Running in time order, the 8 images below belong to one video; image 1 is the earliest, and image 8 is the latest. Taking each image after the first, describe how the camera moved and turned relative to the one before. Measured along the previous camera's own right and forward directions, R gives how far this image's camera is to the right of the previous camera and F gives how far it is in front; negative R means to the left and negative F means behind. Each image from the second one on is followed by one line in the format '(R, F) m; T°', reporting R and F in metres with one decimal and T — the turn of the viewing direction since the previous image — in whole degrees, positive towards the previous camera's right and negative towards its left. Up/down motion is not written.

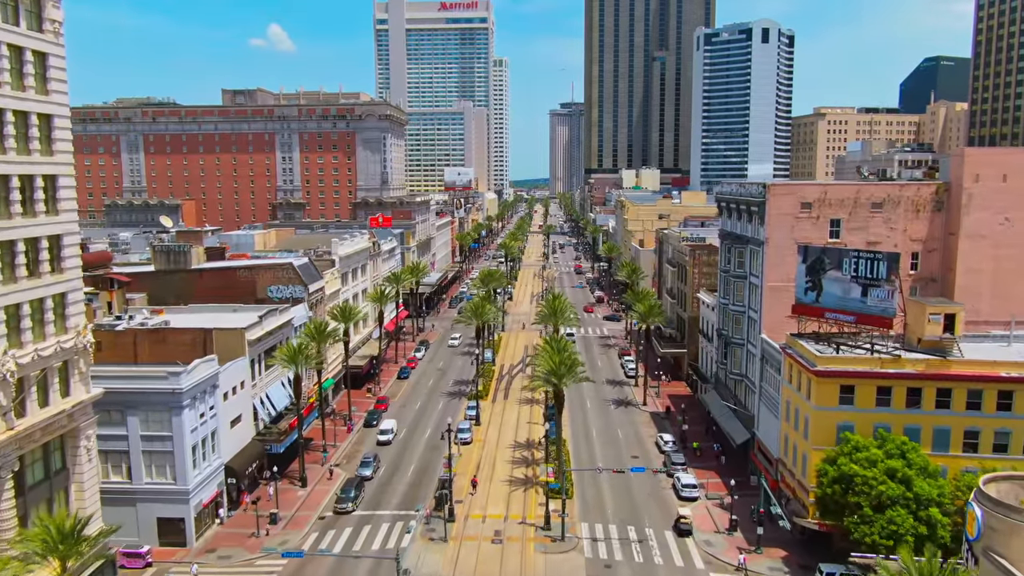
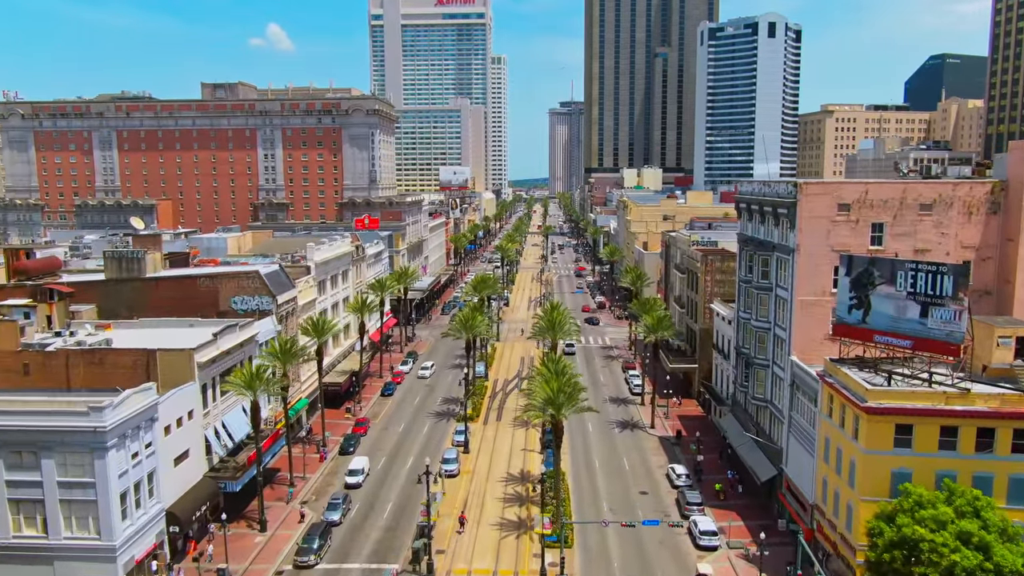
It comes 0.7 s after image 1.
(+0.5, +8.4) m; 0°
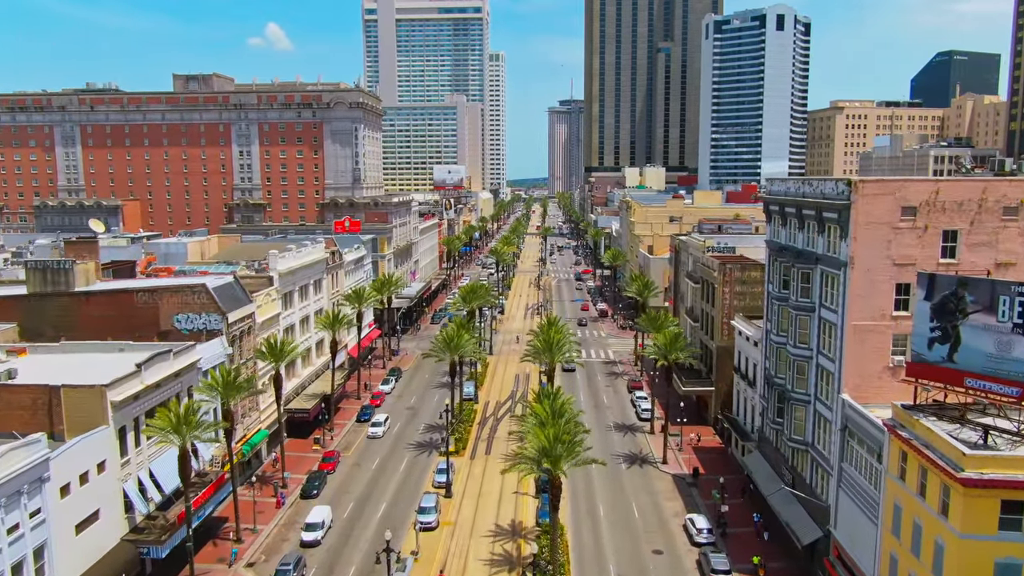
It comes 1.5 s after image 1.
(+0.7, +10.1) m; 0°
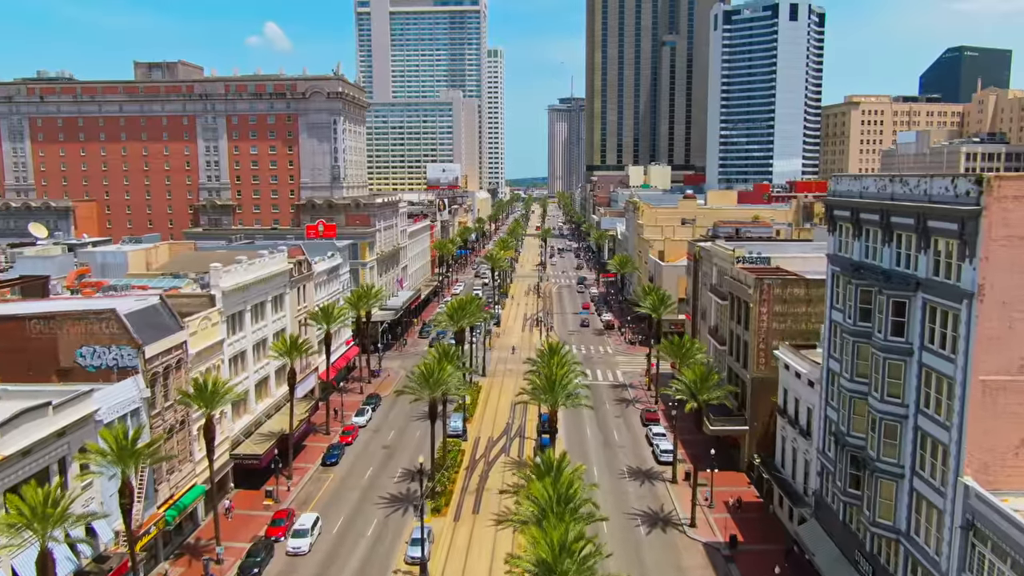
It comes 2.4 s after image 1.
(+0.4, +12.5) m; 0°
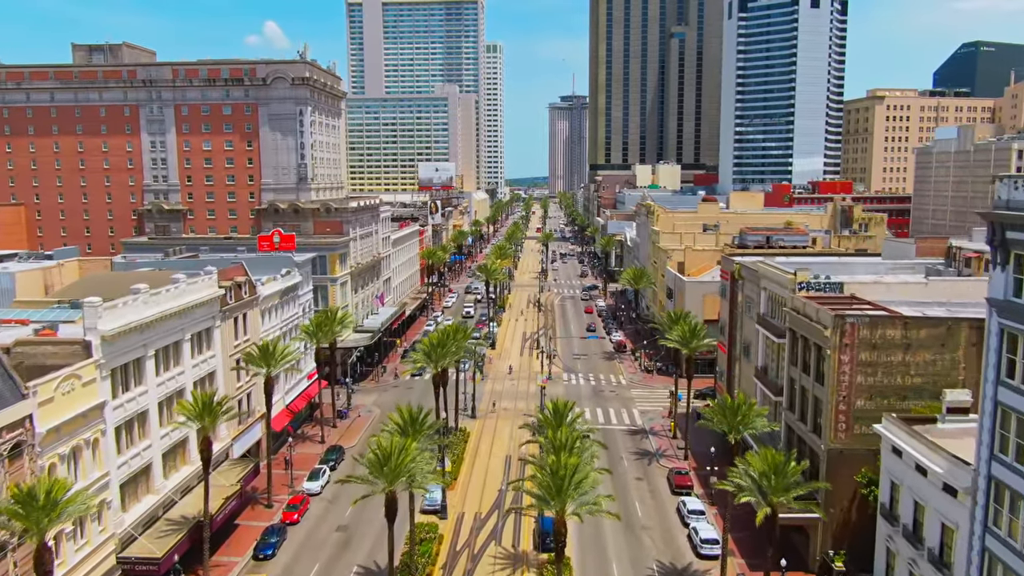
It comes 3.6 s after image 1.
(+0.5, +16.2) m; 0°
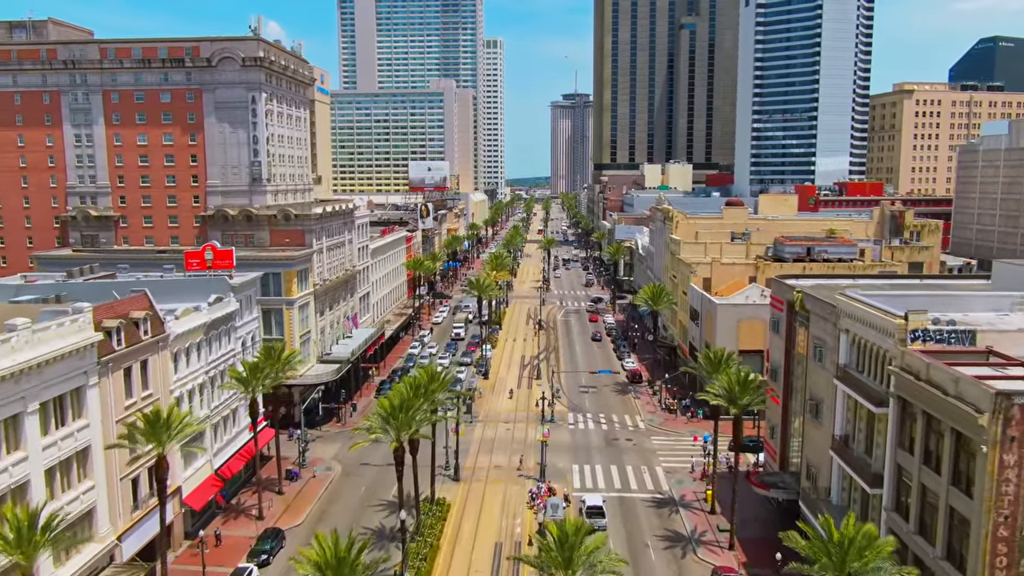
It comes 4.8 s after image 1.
(+0.6, +16.0) m; 0°
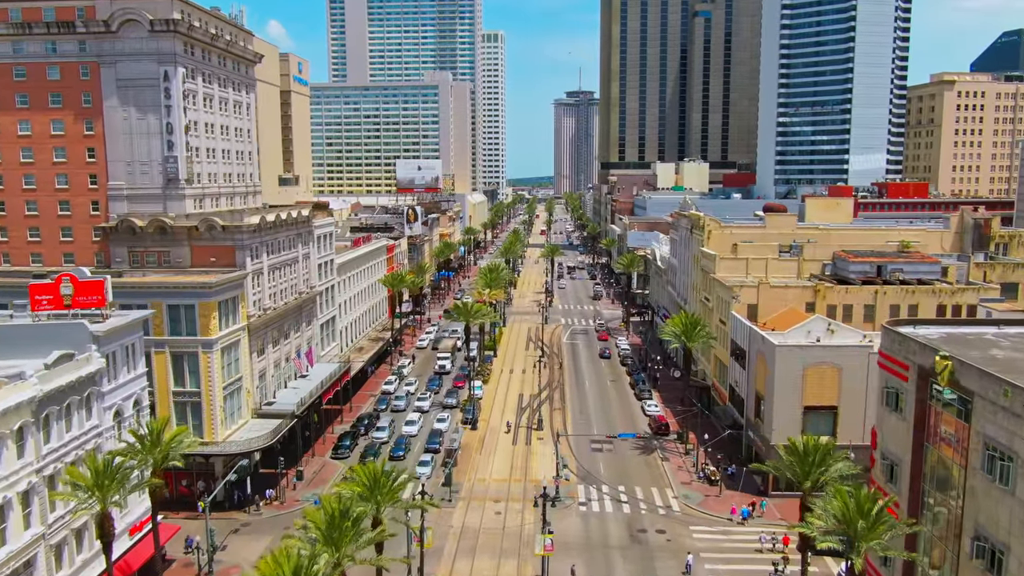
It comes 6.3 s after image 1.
(+0.7, +18.7) m; 0°
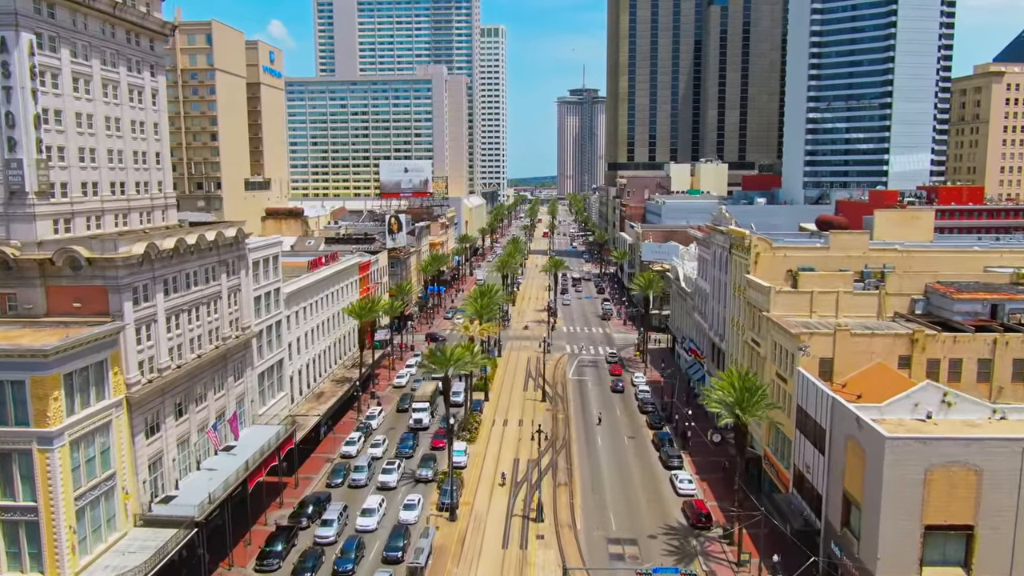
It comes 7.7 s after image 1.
(+0.8, +18.3) m; 0°
